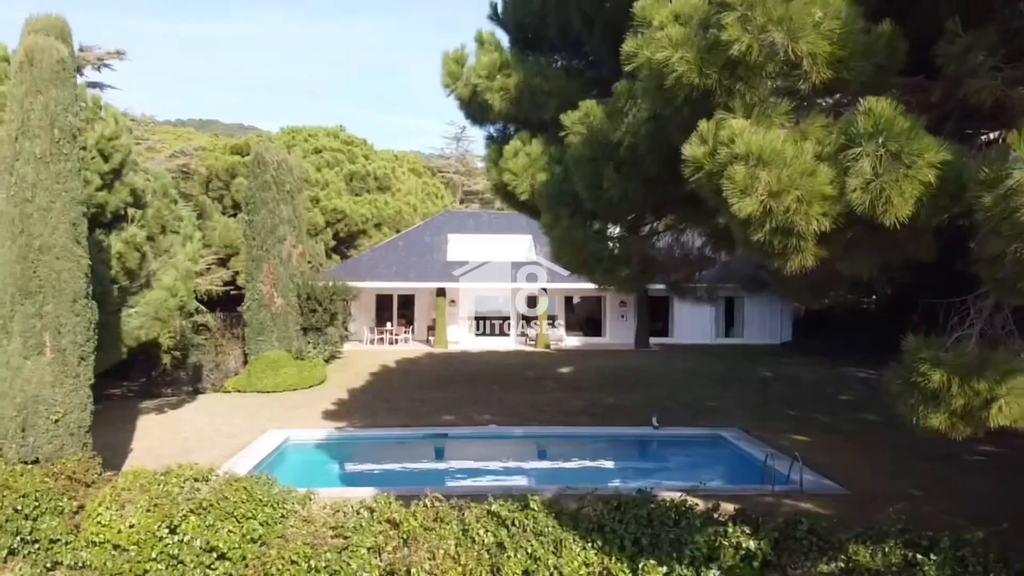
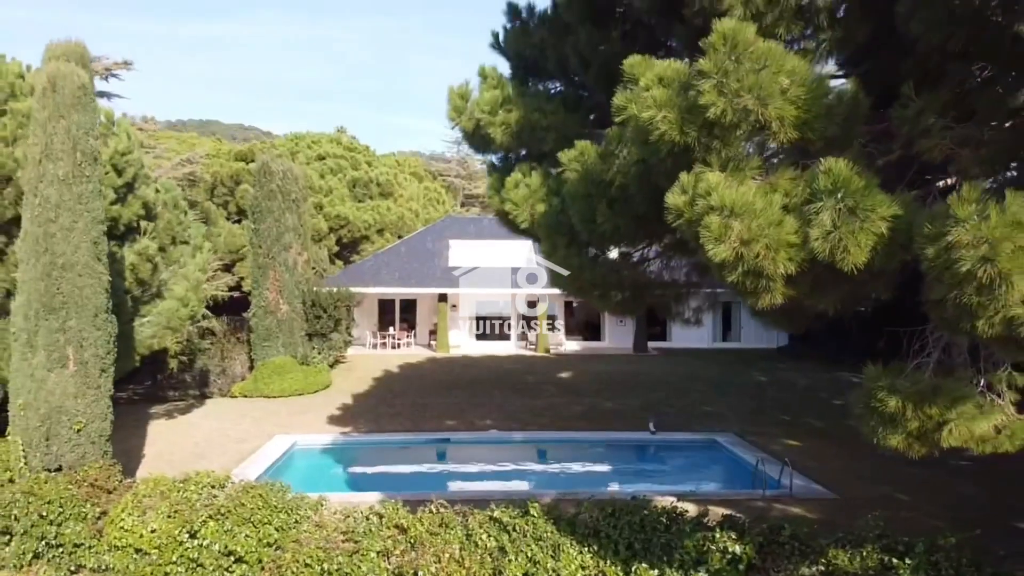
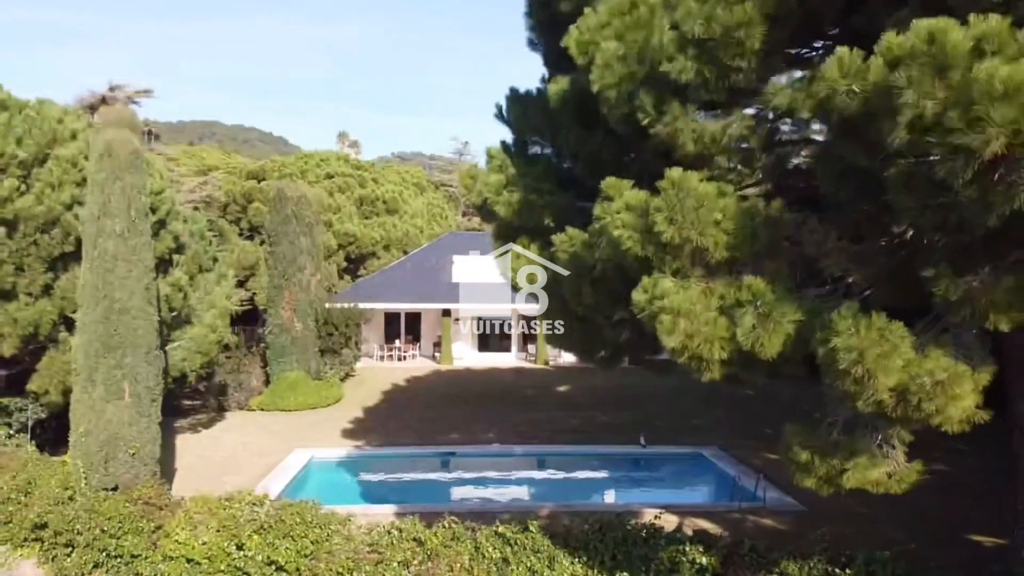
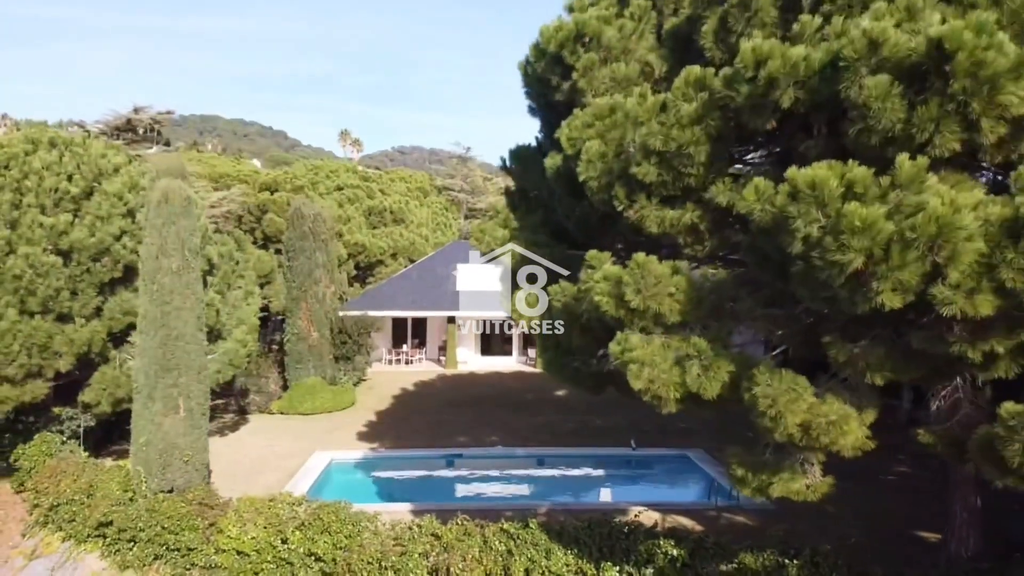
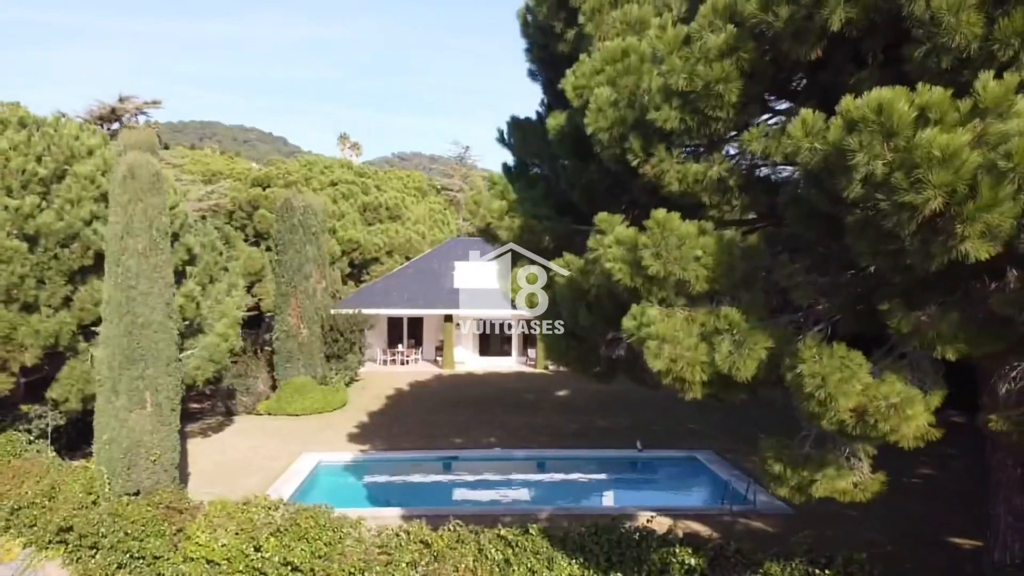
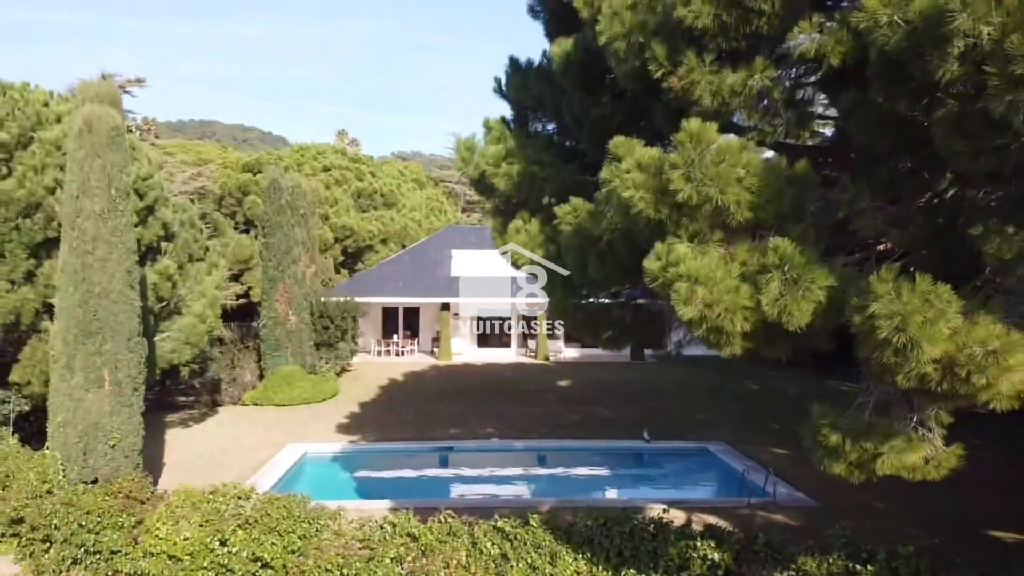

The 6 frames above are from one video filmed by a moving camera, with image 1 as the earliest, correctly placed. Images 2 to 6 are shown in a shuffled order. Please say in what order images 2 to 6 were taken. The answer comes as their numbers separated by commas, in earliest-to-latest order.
2, 6, 3, 5, 4
